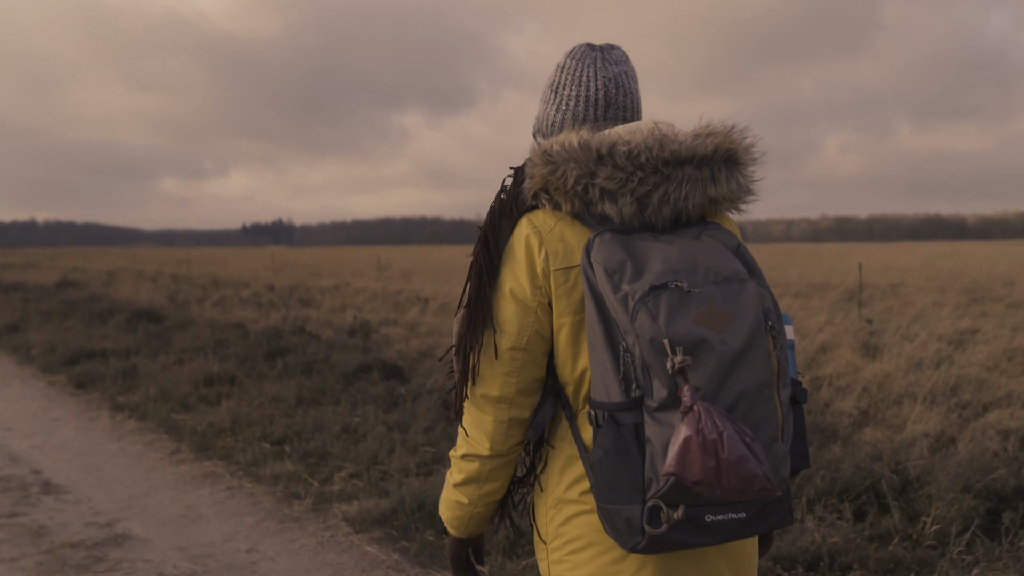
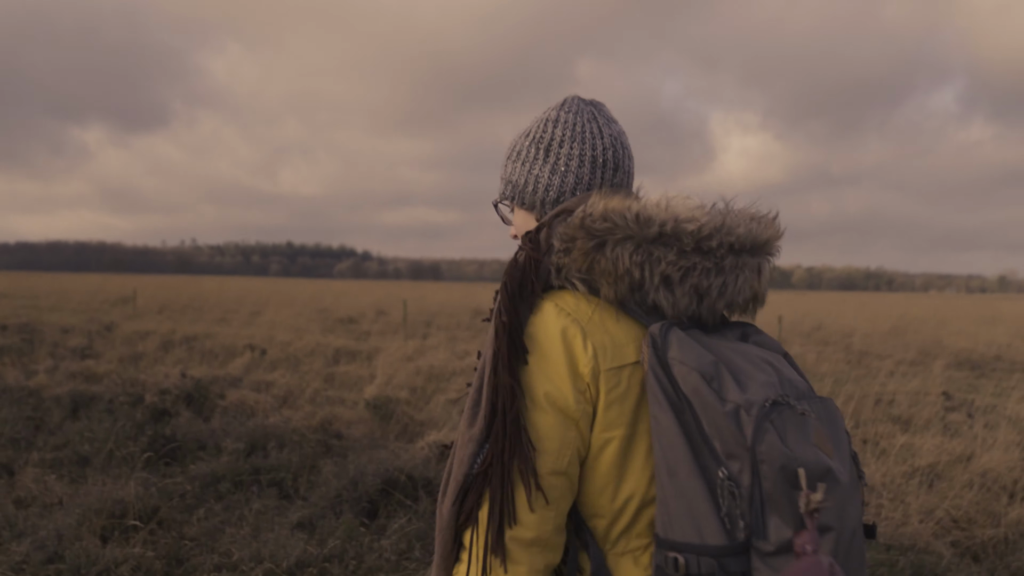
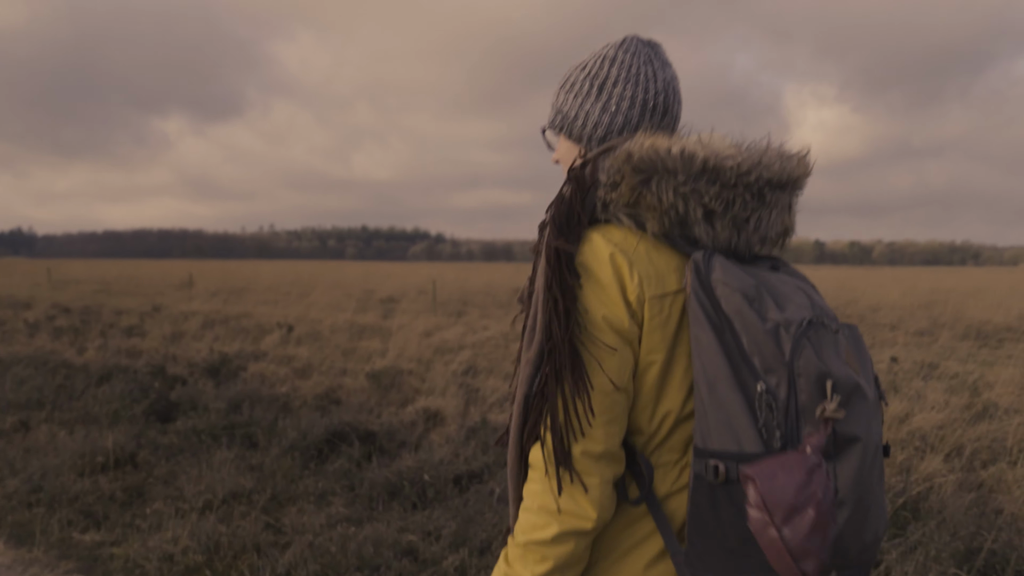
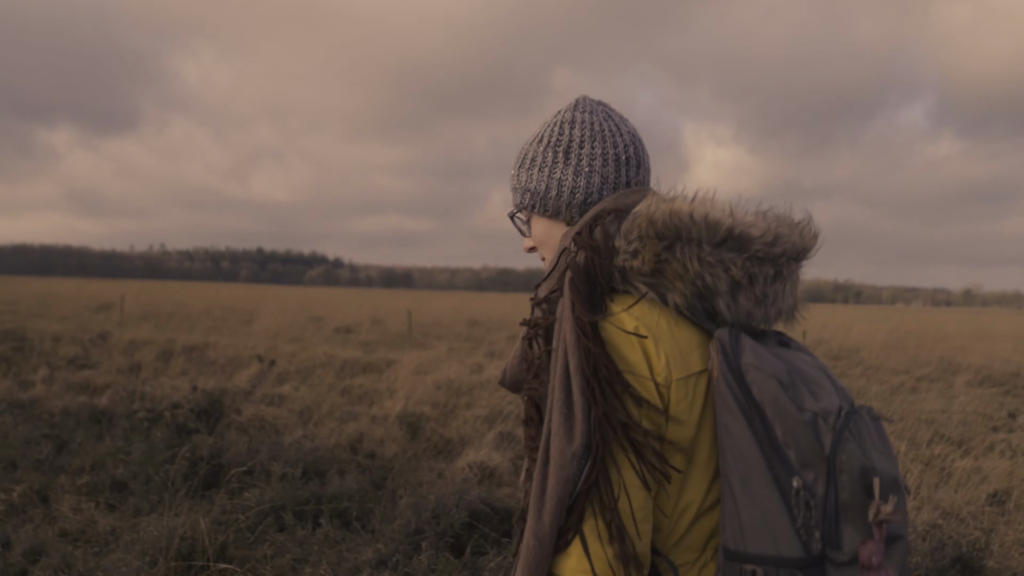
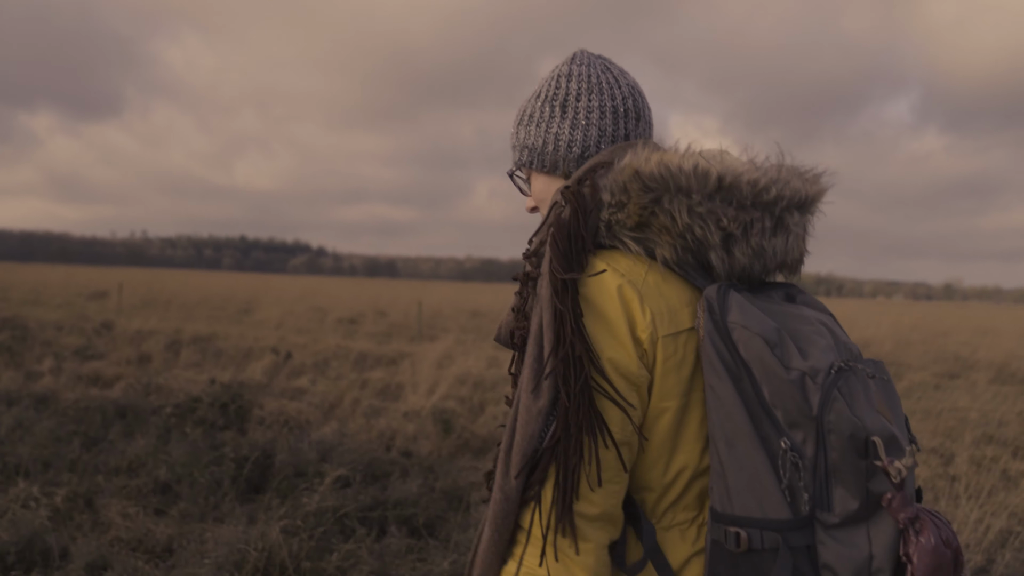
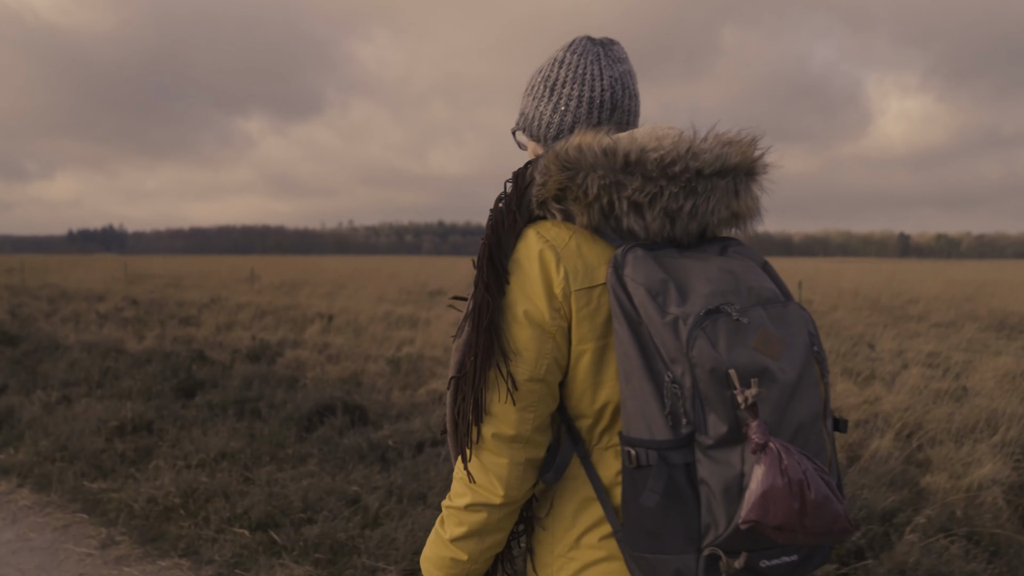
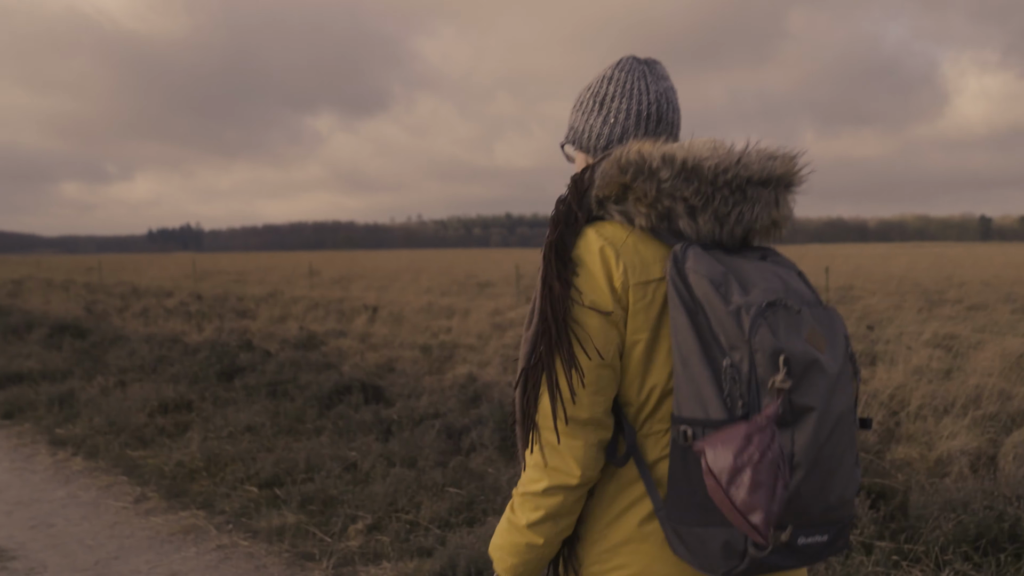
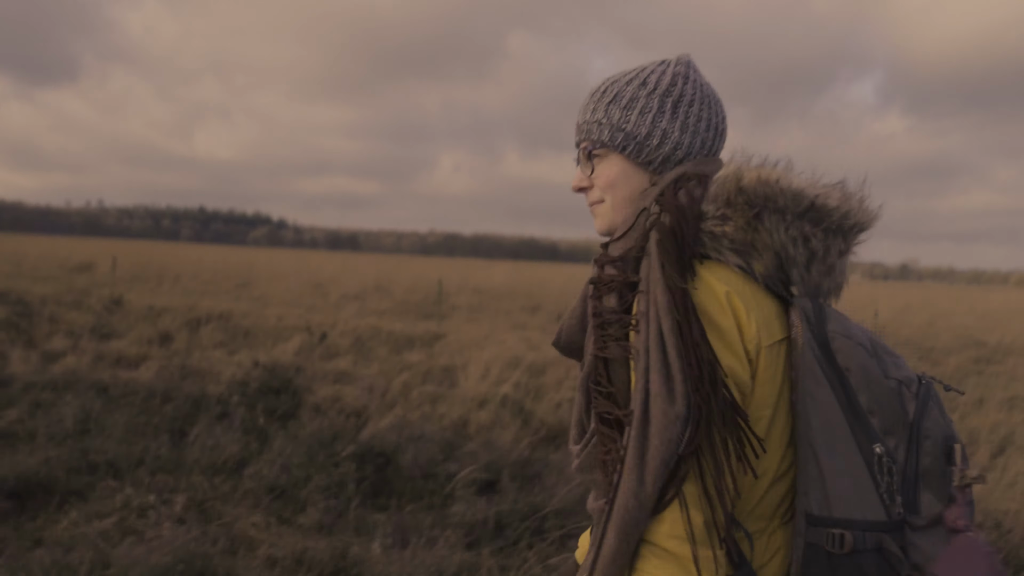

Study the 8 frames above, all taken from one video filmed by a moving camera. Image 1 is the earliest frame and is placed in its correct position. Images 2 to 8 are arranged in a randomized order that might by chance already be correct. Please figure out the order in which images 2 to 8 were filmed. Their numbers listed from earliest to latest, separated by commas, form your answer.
7, 6, 3, 2, 4, 5, 8
